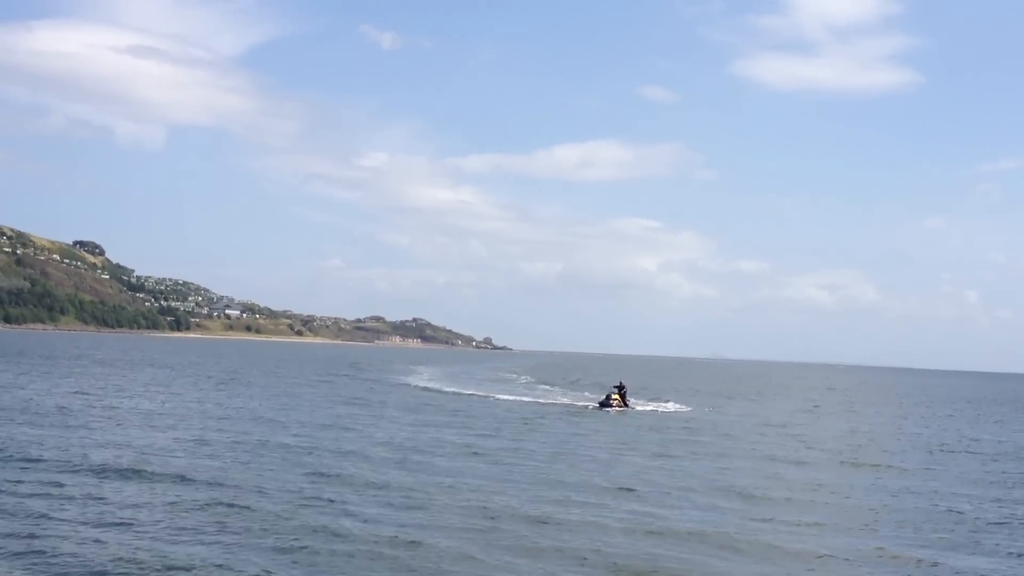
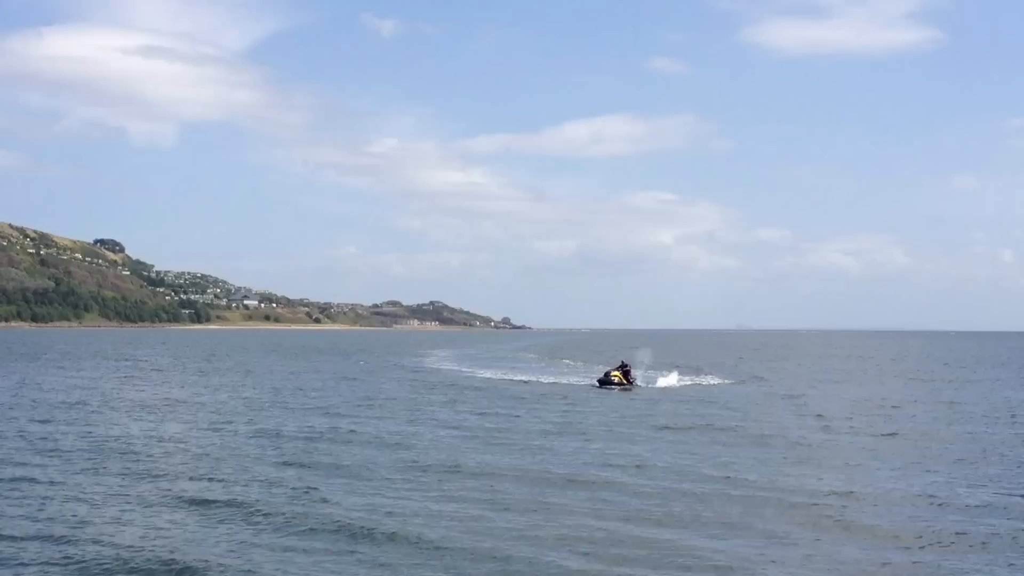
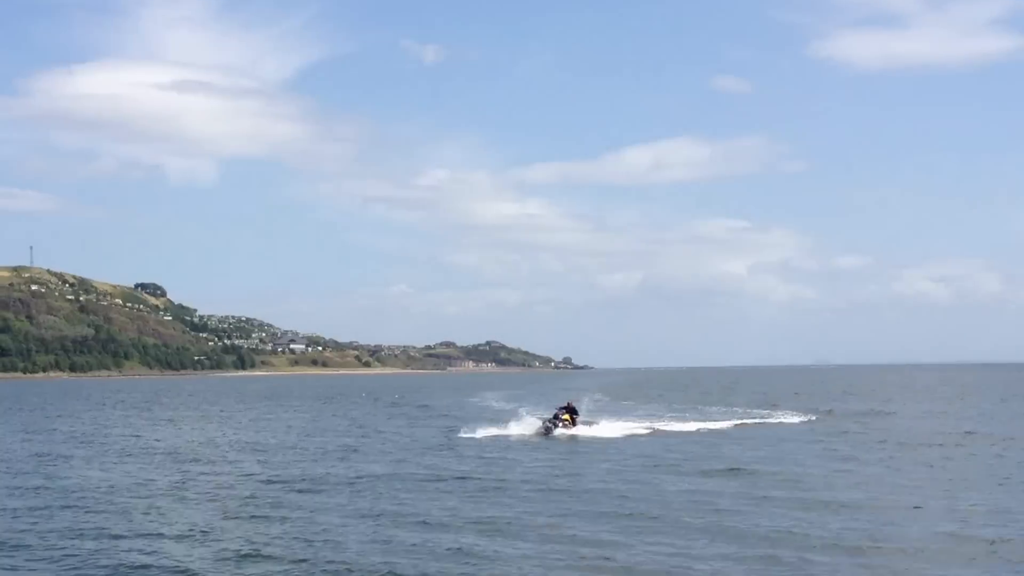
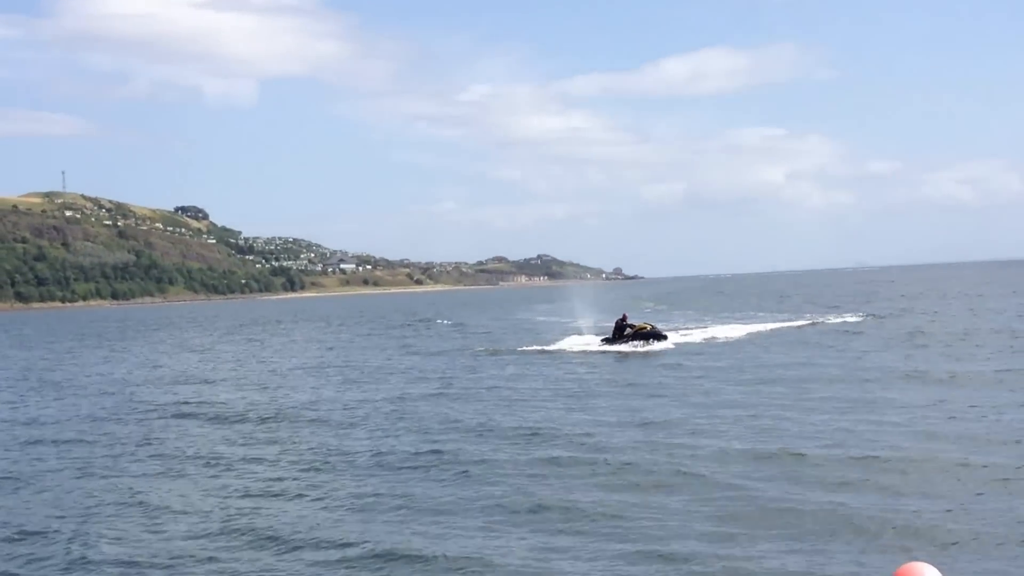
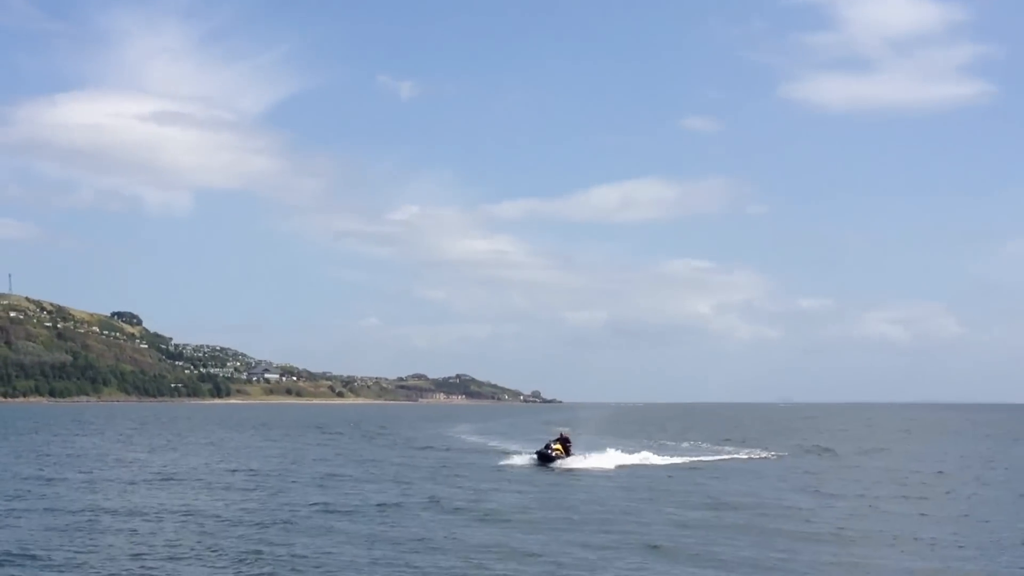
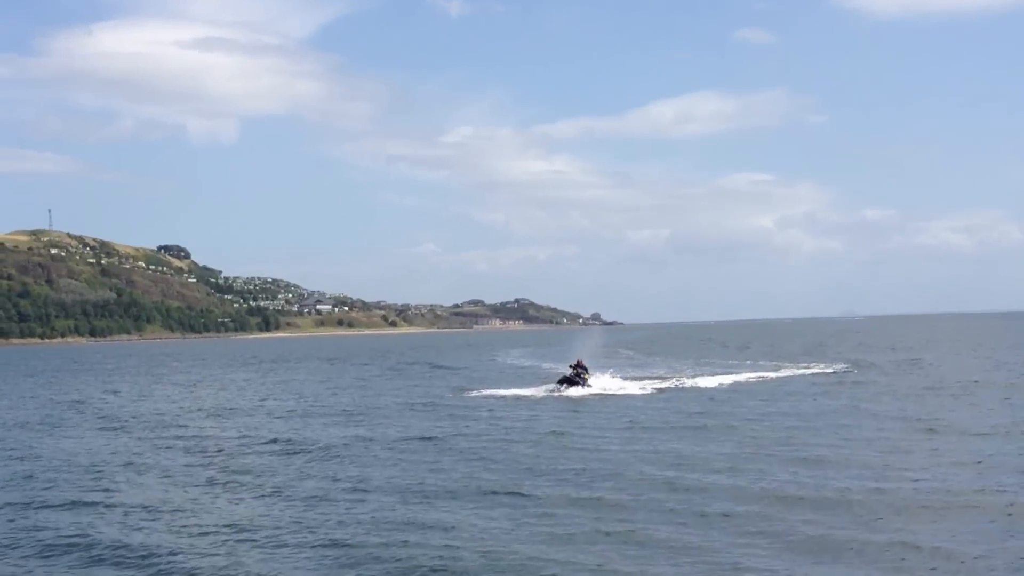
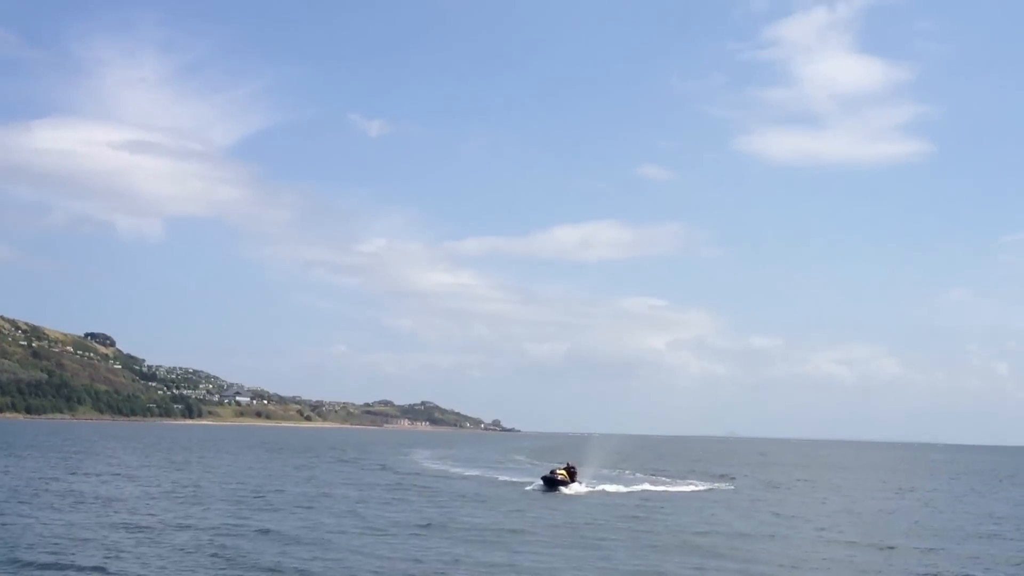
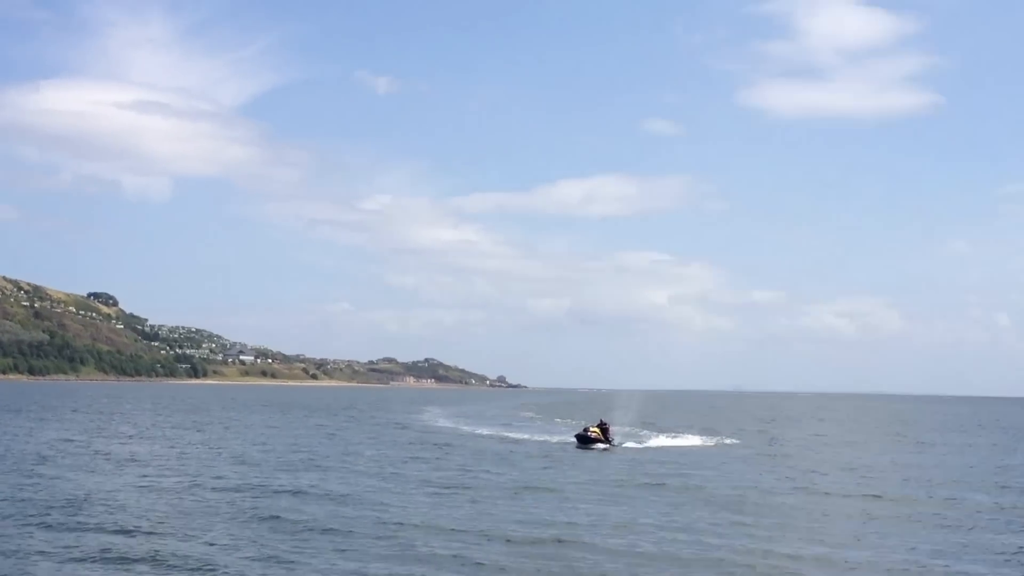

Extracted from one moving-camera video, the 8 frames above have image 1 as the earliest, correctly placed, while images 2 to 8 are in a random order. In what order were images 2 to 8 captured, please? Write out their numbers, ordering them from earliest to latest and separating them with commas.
2, 8, 7, 5, 3, 6, 4
